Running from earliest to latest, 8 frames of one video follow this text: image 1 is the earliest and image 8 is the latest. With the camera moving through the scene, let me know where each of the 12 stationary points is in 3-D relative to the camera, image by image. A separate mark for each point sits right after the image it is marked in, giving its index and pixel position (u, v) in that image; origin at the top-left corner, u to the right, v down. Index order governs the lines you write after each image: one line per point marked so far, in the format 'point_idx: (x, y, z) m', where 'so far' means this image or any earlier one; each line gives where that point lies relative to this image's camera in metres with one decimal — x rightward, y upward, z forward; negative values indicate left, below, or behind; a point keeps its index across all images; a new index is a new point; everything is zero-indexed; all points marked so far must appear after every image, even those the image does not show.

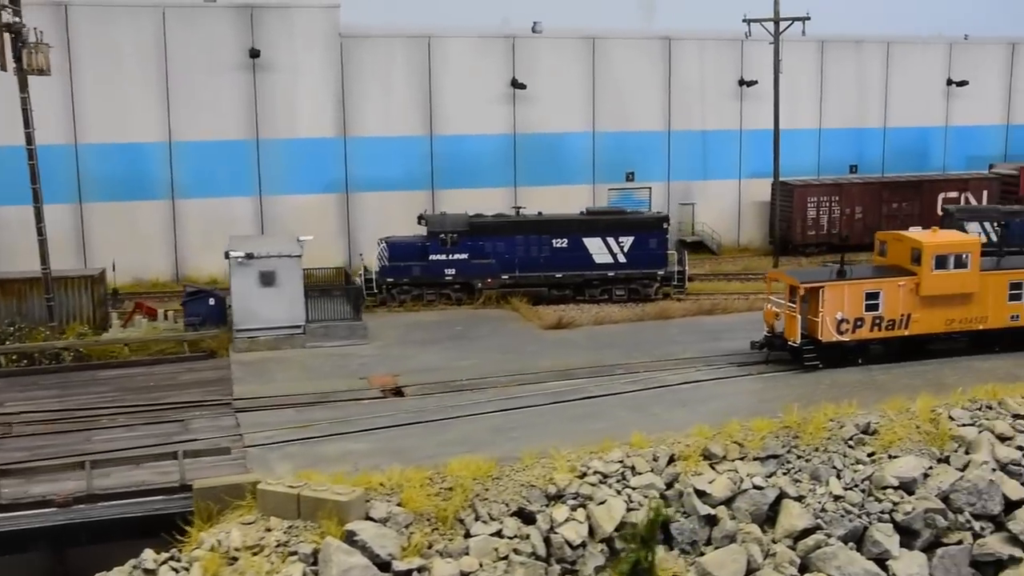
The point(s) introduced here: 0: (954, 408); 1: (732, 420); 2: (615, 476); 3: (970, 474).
0: (+6.8, -1.9, +18.4) m
1: (+3.2, -2.0, +17.8) m
2: (+1.3, -2.5, +16.0) m
3: (+6.5, -2.6, +16.7) m
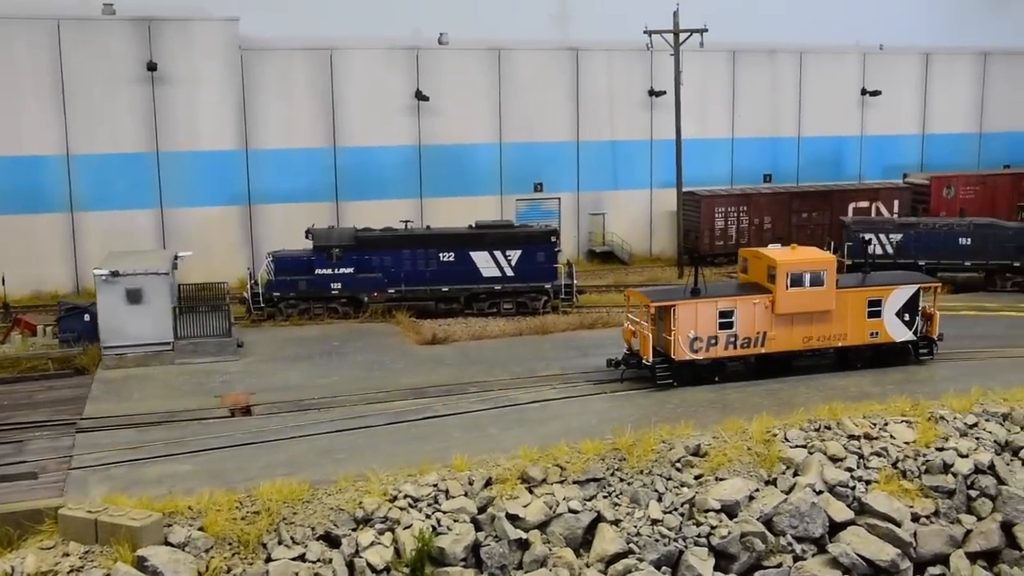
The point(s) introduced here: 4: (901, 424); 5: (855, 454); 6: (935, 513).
0: (+4.3, -2.2, +18.4) m
1: (+0.7, -2.3, +17.8) m
2: (-1.2, -2.9, +16.0) m
3: (+4.0, -2.9, +16.7) m
4: (+6.1, -2.1, +18.7) m
5: (+5.1, -2.5, +17.9) m
6: (+6.1, -3.3, +17.2) m
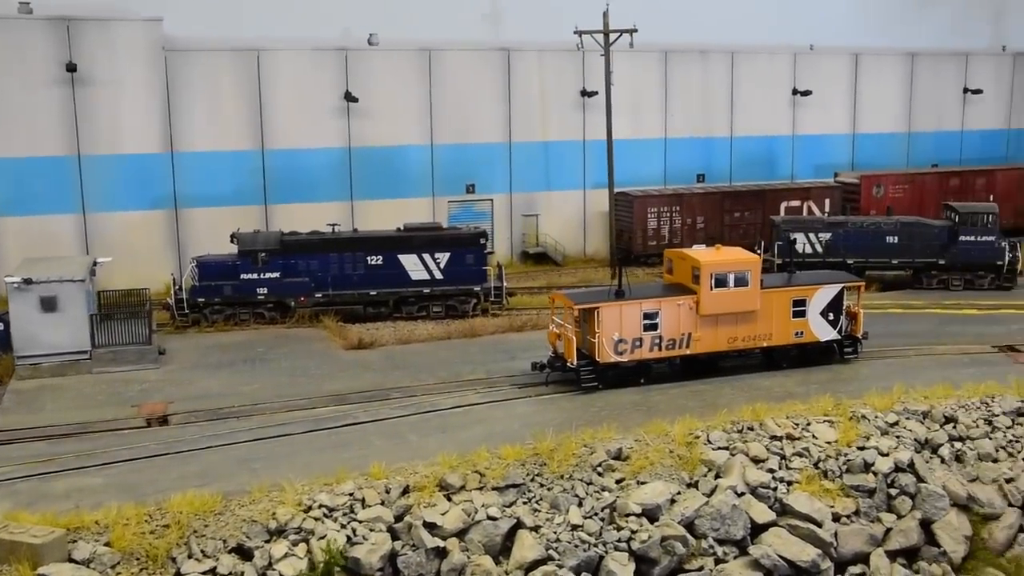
0: (+3.1, -2.2, +18.3) m
1: (-0.5, -2.4, +17.5) m
2: (-2.2, -2.9, +15.7) m
3: (+2.8, -3.0, +16.6) m
4: (+4.9, -2.1, +18.7) m
5: (+4.0, -2.5, +17.8) m
6: (+5.0, -3.3, +17.2) m
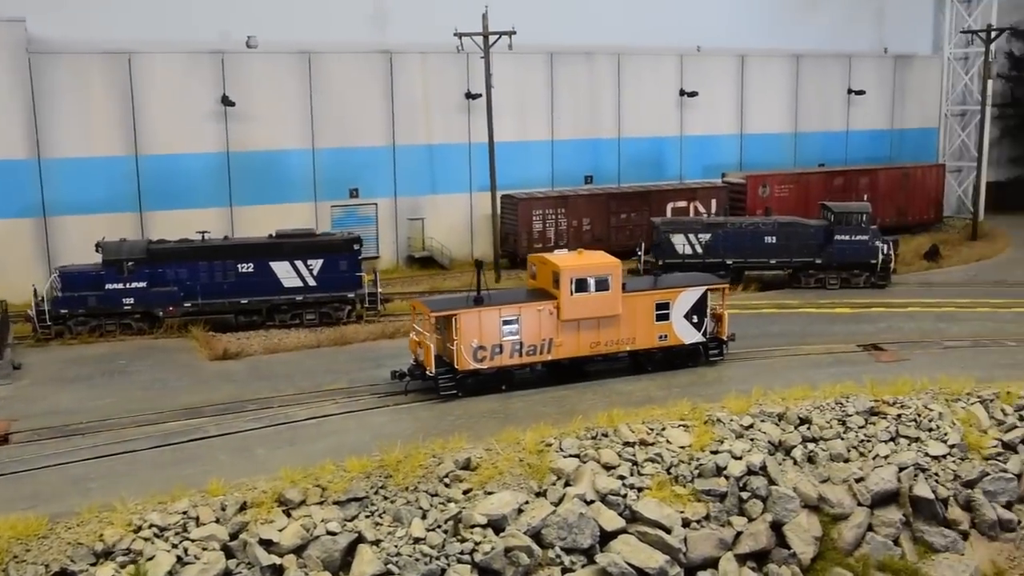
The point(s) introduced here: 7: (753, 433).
0: (+0.8, -2.3, +18.1) m
1: (-2.7, -2.5, +17.2) m
2: (-4.3, -3.1, +15.2) m
3: (+0.7, -3.1, +16.5) m
4: (+2.6, -2.2, +18.6) m
5: (+1.7, -2.6, +17.7) m
6: (+2.8, -3.3, +17.2) m
7: (+3.8, -2.3, +18.7) m
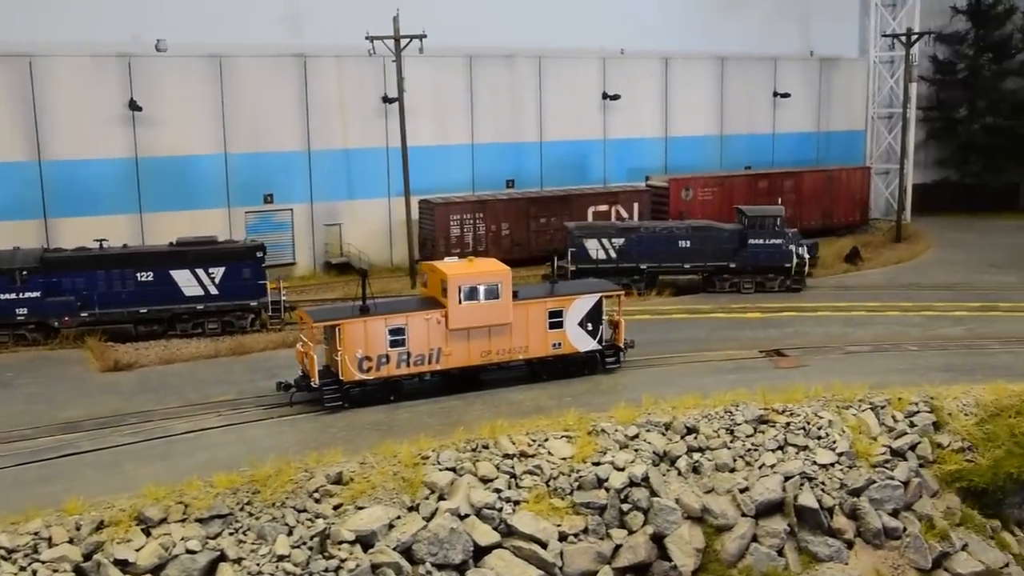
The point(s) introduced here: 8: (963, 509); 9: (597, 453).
0: (-1.0, -2.4, +17.8) m
1: (-4.5, -2.7, +16.7) m
2: (-6.1, -3.3, +14.7) m
3: (-1.1, -3.2, +16.1) m
4: (+0.7, -2.3, +18.3) m
5: (-0.1, -2.7, +17.4) m
6: (+1.0, -3.4, +16.8) m
7: (+1.9, -2.4, +18.4) m
8: (+7.1, -3.5, +18.6) m
9: (+1.3, -2.5, +18.0) m
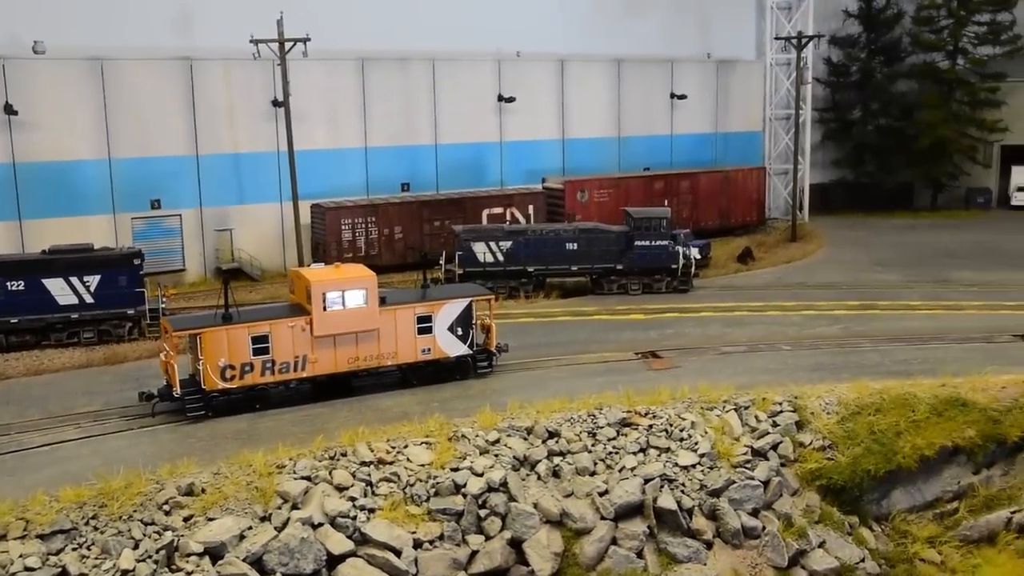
0: (-3.1, -2.5, +17.6) m
1: (-6.5, -2.8, +16.4) m
2: (-8.0, -3.4, +14.3) m
3: (-3.1, -3.3, +15.9) m
4: (-1.4, -2.4, +18.3) m
5: (-2.2, -2.8, +17.3) m
6: (-1.0, -3.5, +16.8) m
7: (-0.2, -2.5, +18.4) m
8: (+5.0, -3.5, +18.9) m
9: (-0.8, -2.6, +18.0) m
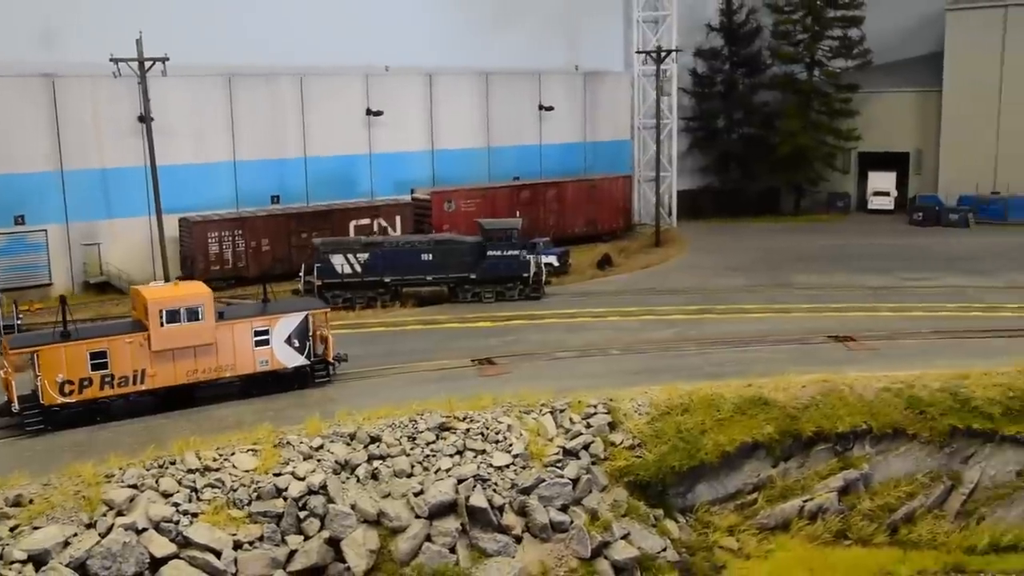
0: (-6.0, -2.8, +18.6) m
1: (-9.3, -3.2, +17.2) m
2: (-10.6, -3.8, +15.0) m
3: (-5.8, -3.6, +17.0) m
4: (-4.3, -2.7, +19.4) m
5: (-5.0, -3.1, +18.3) m
6: (-3.8, -3.8, +17.9) m
7: (-3.1, -2.7, +19.6) m
8: (+2.0, -3.7, +20.4) m
9: (-3.7, -2.8, +19.2) m
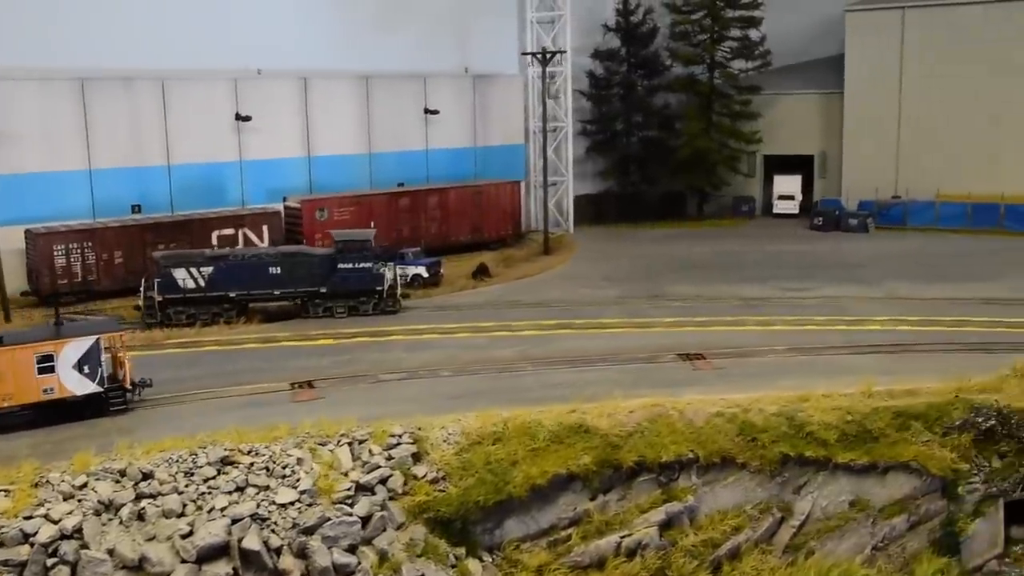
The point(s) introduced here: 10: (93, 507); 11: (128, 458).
0: (-9.3, -3.2, +17.0) m
1: (-12.6, -3.6, +15.4) m
2: (-13.9, -4.2, +13.3) m
3: (-9.1, -4.0, +15.3) m
4: (-7.7, -3.1, +17.8) m
5: (-8.3, -3.5, +16.7) m
6: (-7.1, -4.2, +16.4) m
7: (-6.5, -3.1, +18.0) m
8: (-1.4, -4.0, +19.0) m
9: (-7.1, -3.2, +17.6) m
10: (-6.3, -3.3, +17.8) m
11: (-6.1, -2.7, +19.1) m
